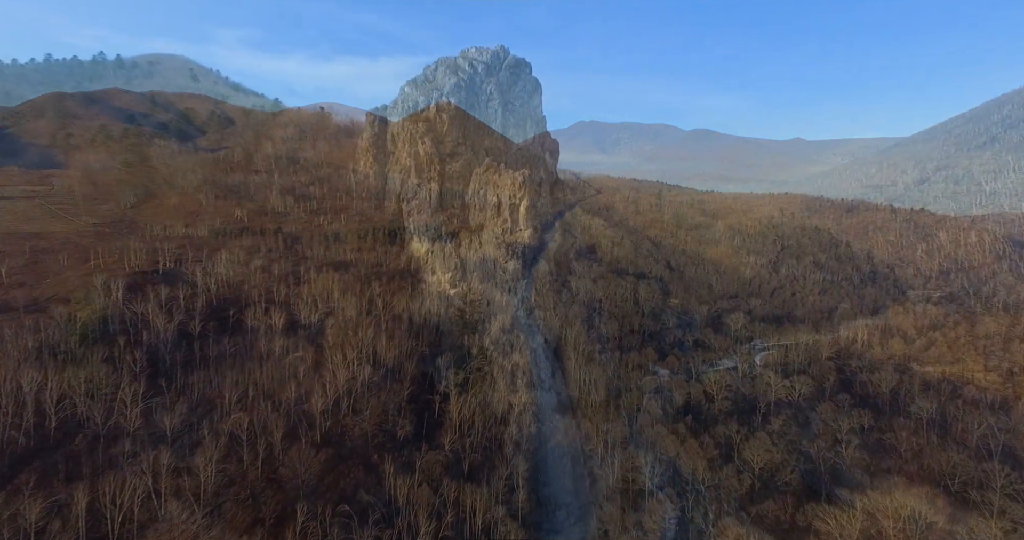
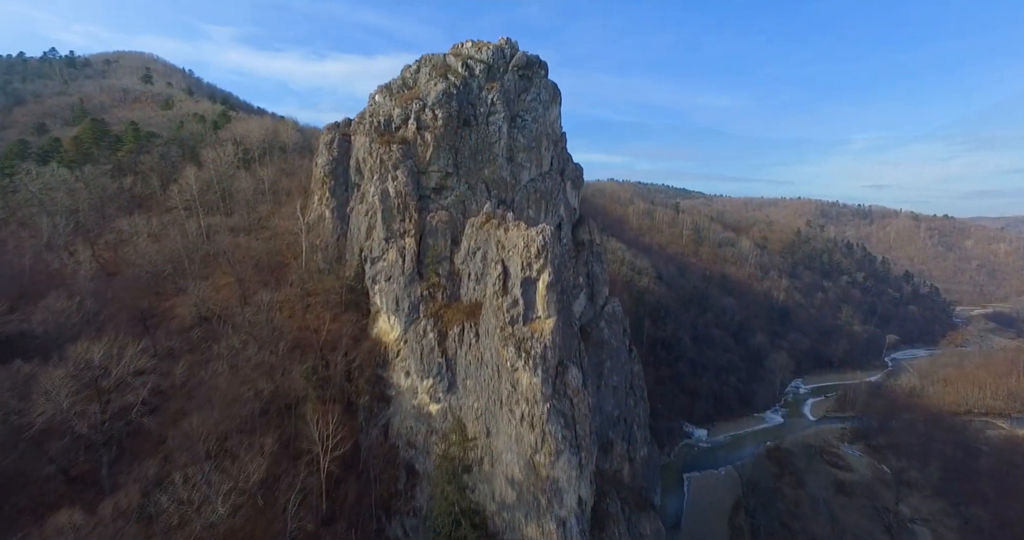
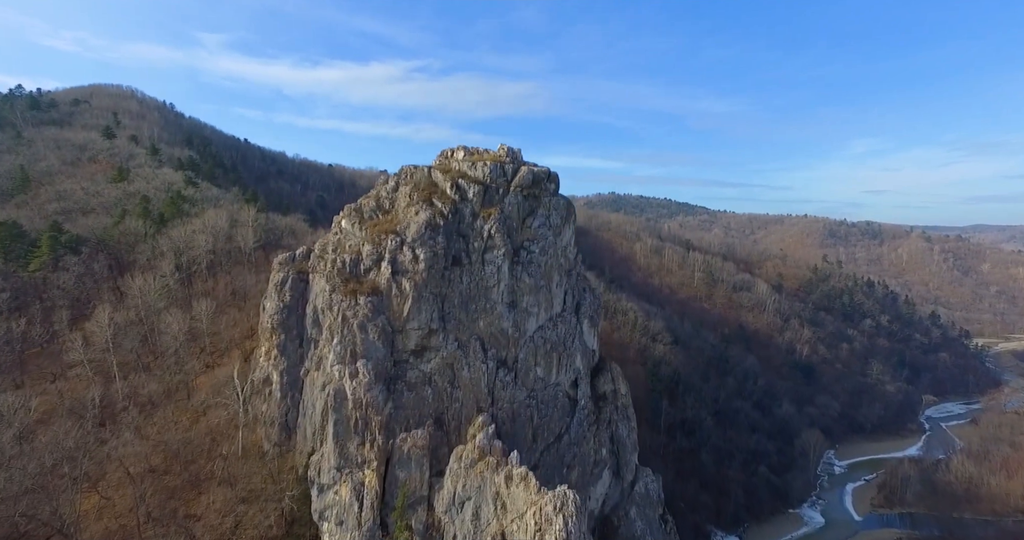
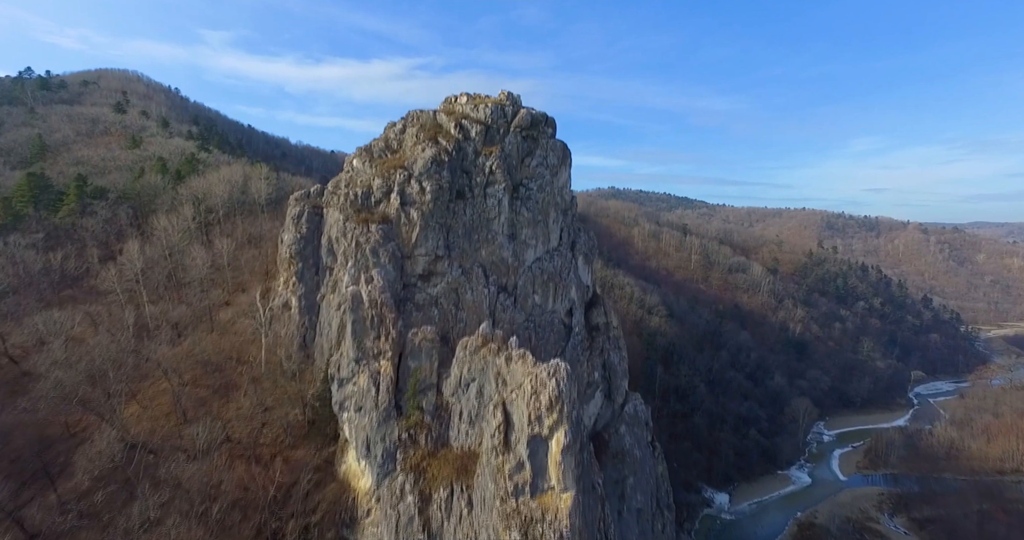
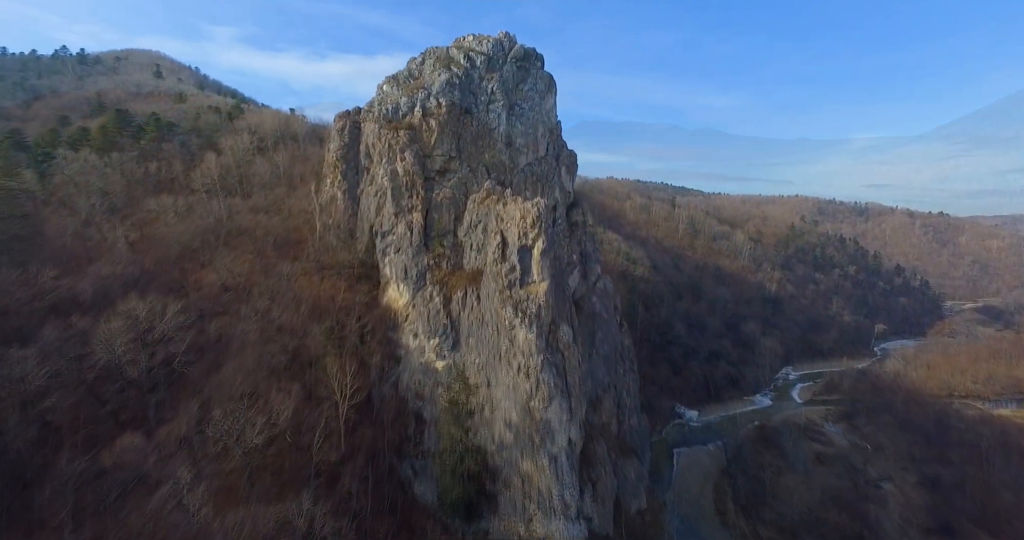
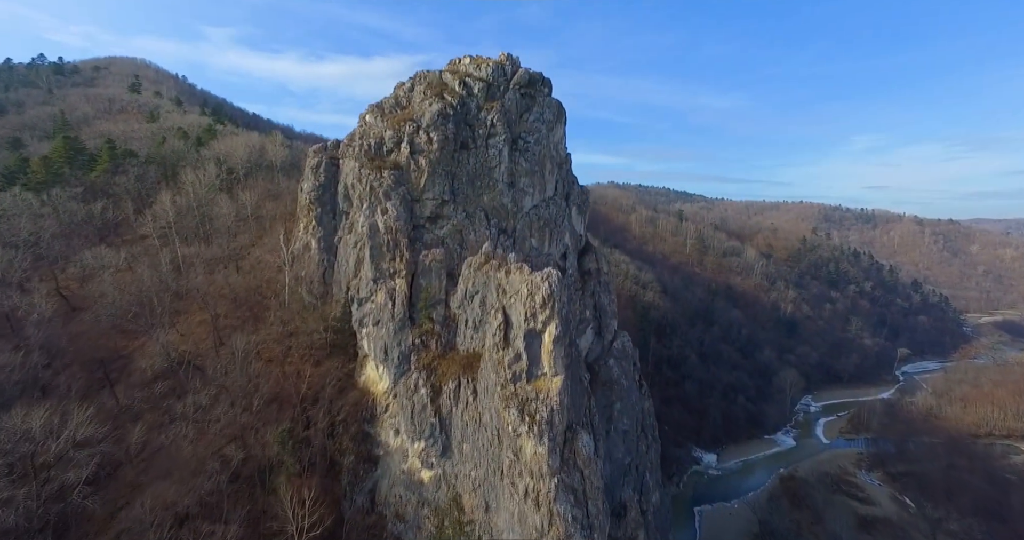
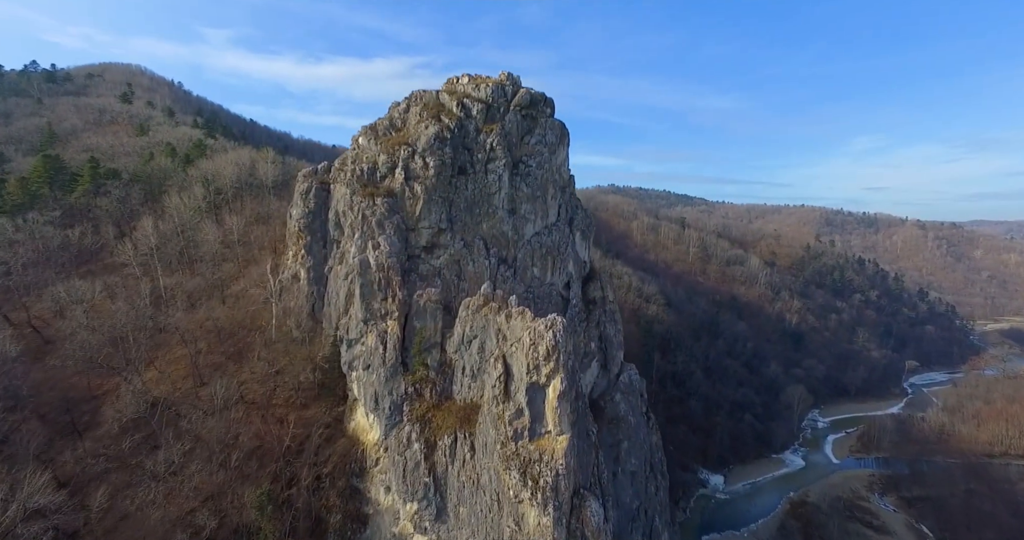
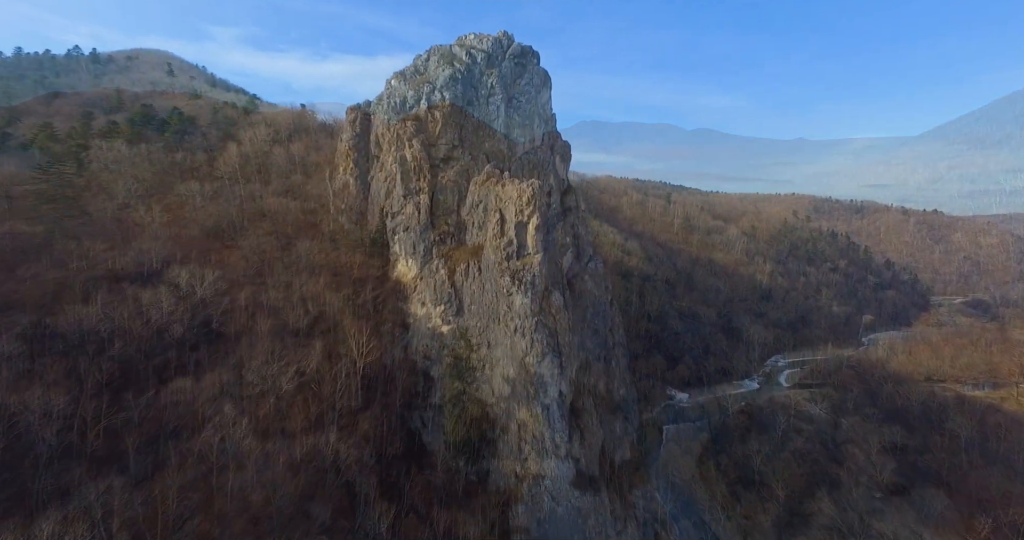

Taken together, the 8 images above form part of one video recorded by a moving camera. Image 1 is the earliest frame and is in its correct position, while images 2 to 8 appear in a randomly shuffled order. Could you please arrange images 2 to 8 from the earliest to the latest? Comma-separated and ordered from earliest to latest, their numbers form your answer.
8, 5, 2, 6, 7, 4, 3
